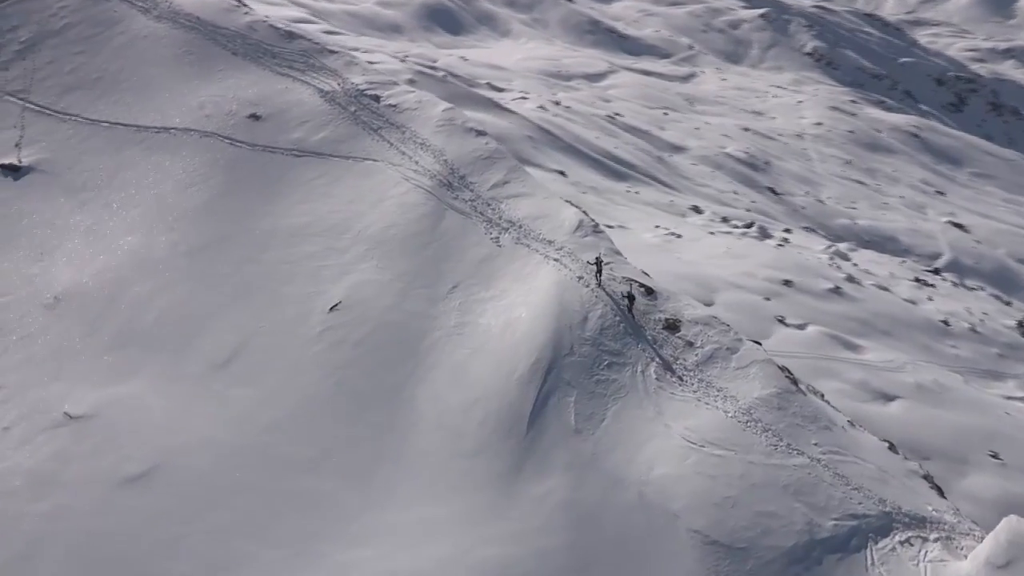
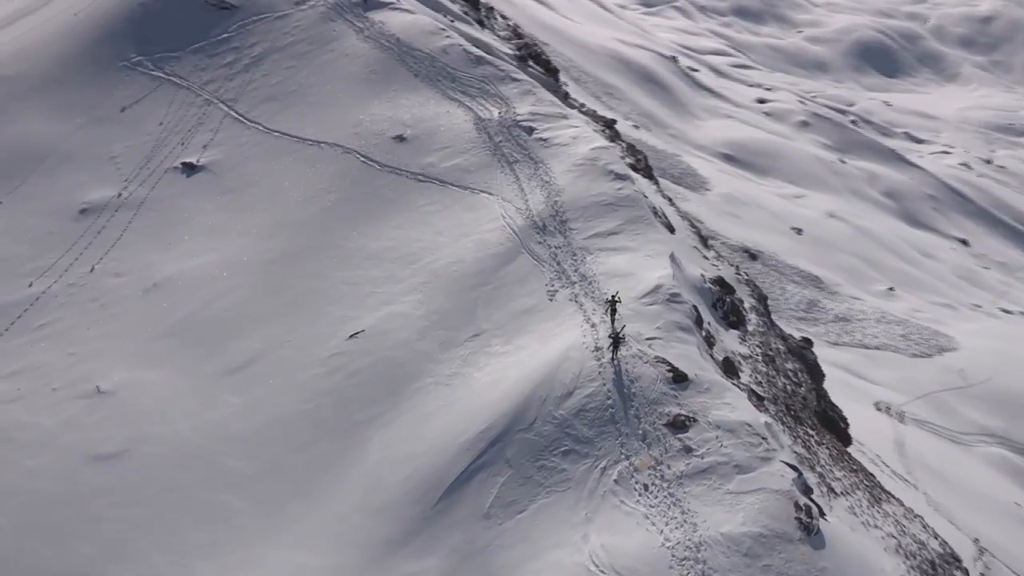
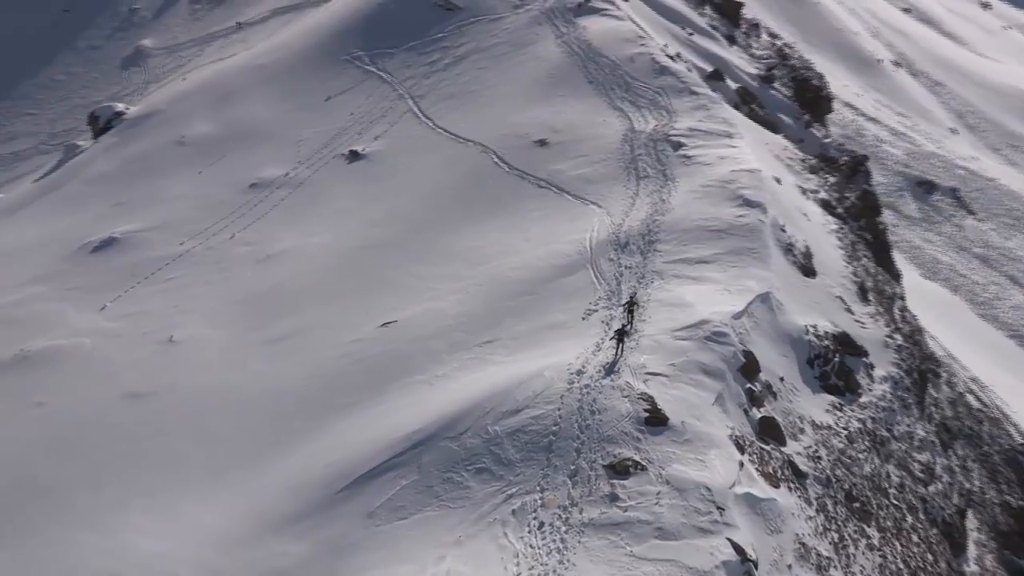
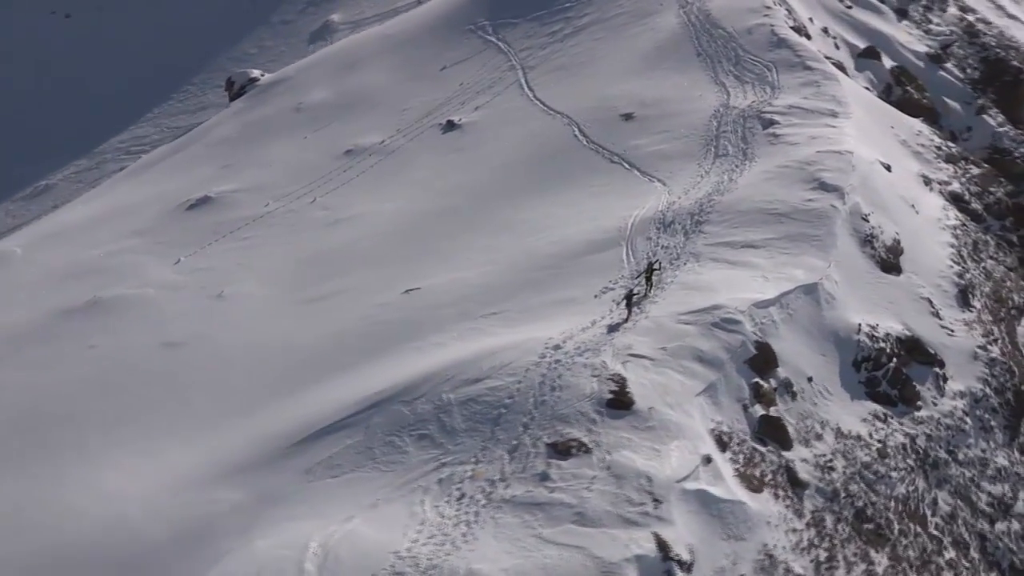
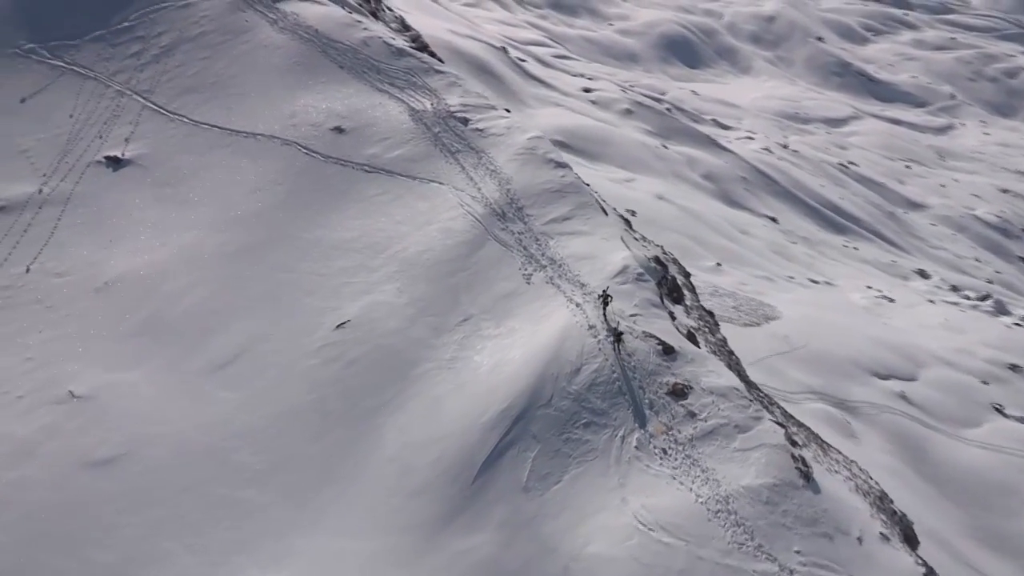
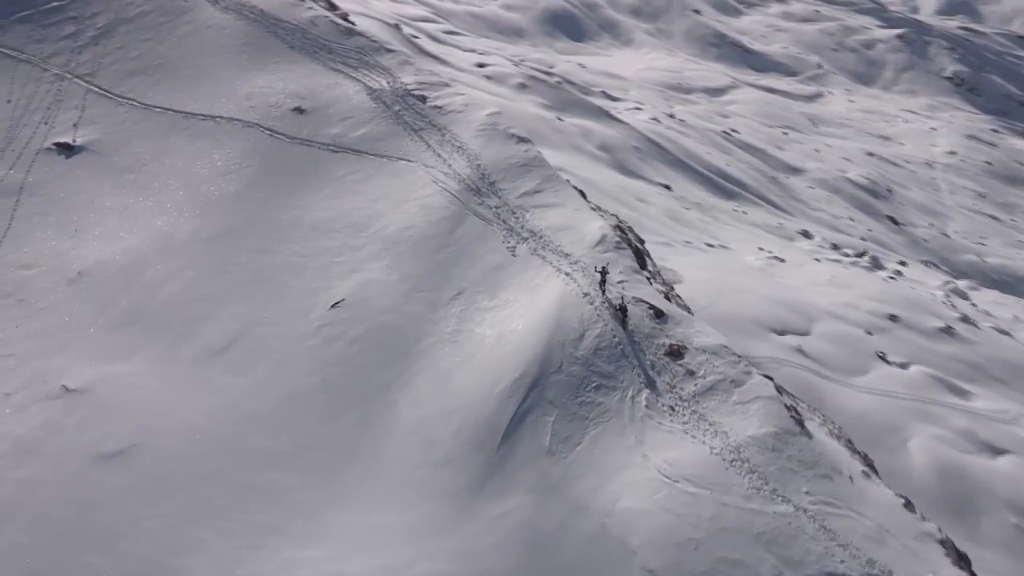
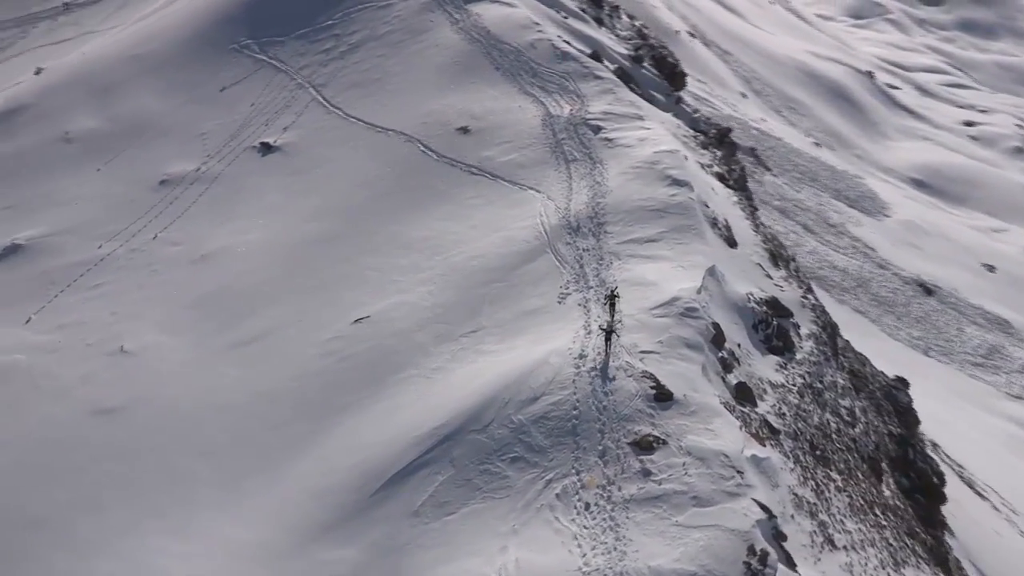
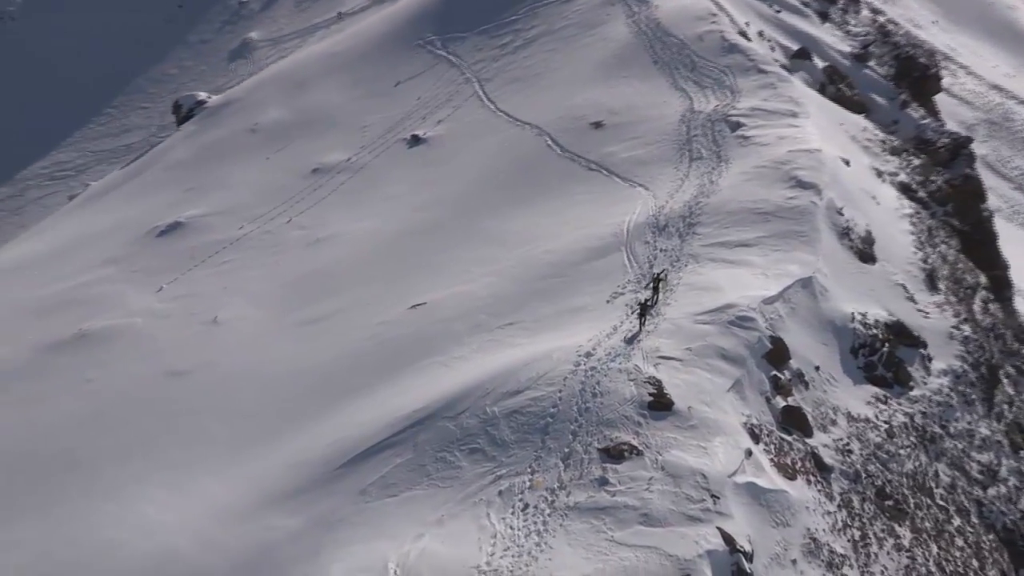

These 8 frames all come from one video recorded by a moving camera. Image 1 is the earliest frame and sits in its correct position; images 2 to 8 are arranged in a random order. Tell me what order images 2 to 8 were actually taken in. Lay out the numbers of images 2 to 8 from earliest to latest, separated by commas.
6, 5, 2, 7, 3, 8, 4
